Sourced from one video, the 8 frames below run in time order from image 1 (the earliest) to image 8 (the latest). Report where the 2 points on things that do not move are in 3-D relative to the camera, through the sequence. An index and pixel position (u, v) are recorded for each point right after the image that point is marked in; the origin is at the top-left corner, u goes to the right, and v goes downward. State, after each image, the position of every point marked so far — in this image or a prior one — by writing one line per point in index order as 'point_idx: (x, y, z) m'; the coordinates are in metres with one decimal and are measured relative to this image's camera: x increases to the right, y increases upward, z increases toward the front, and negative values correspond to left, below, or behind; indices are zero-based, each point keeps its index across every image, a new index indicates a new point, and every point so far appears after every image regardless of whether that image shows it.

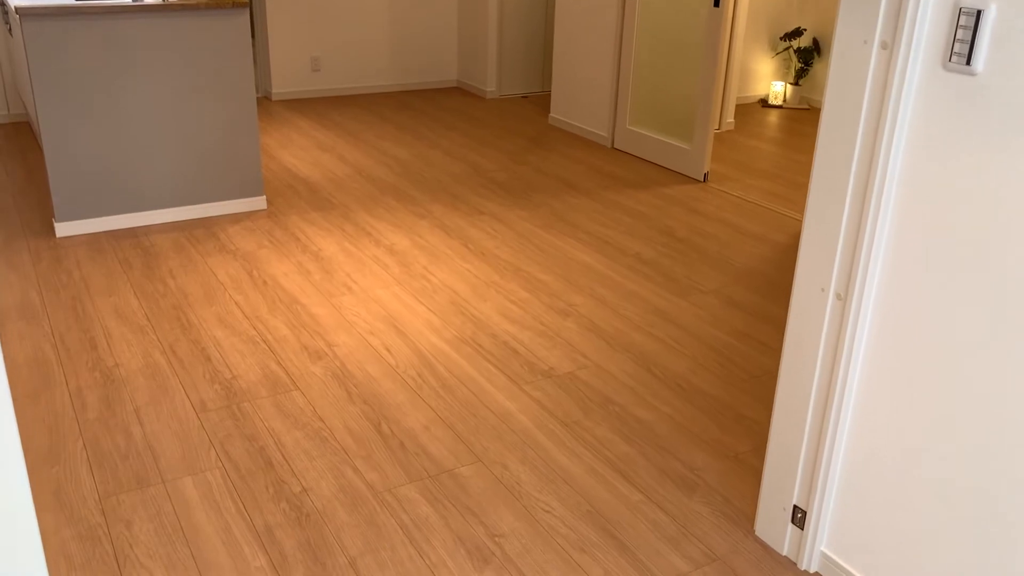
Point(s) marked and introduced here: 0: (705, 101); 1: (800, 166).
0: (+1.0, +0.9, +4.5) m
1: (+1.6, +0.7, +5.0) m
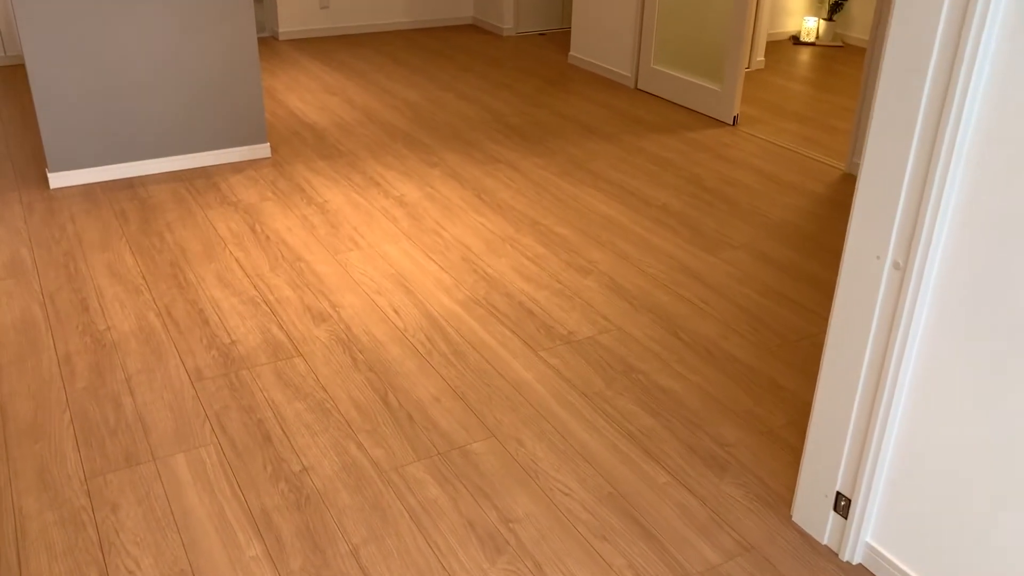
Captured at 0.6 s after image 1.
0: (+1.1, +1.2, +4.3) m
1: (+1.7, +0.9, +4.7) m
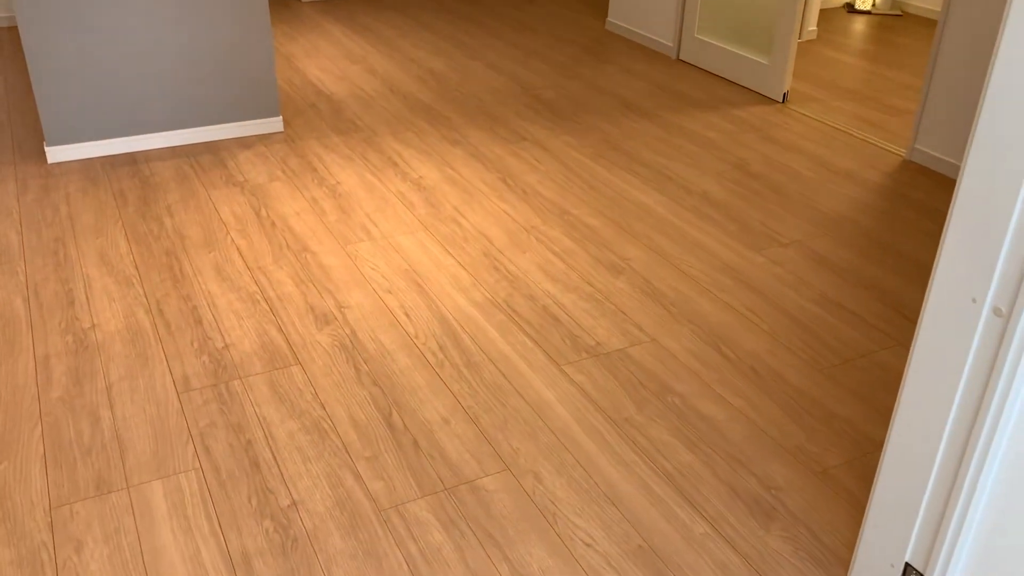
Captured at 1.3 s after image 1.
0: (+1.2, +1.2, +3.9) m
1: (+1.8, +1.0, +4.4) m
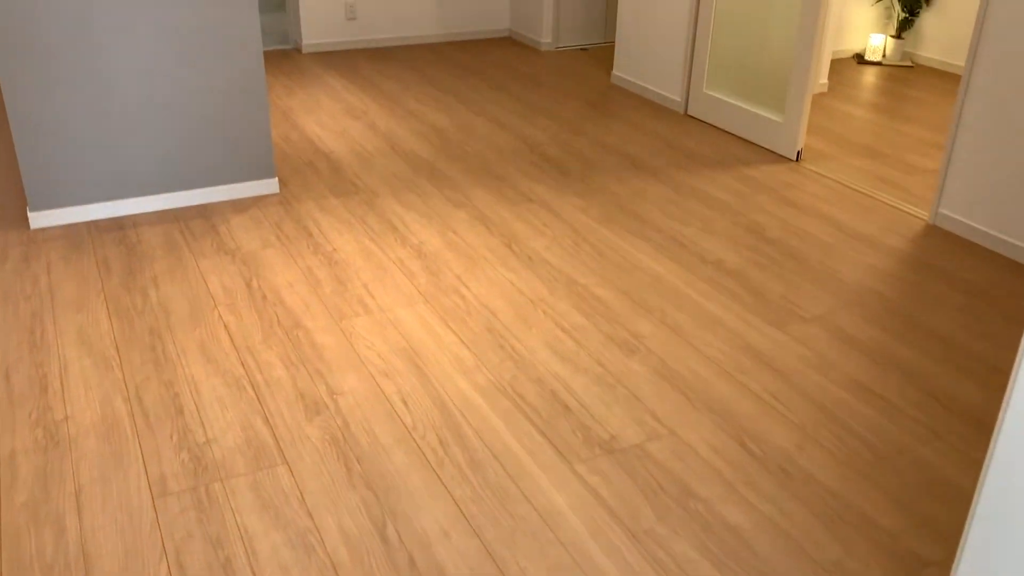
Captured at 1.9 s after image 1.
0: (+1.2, +0.9, +3.8) m
1: (+1.9, +0.7, +4.2) m
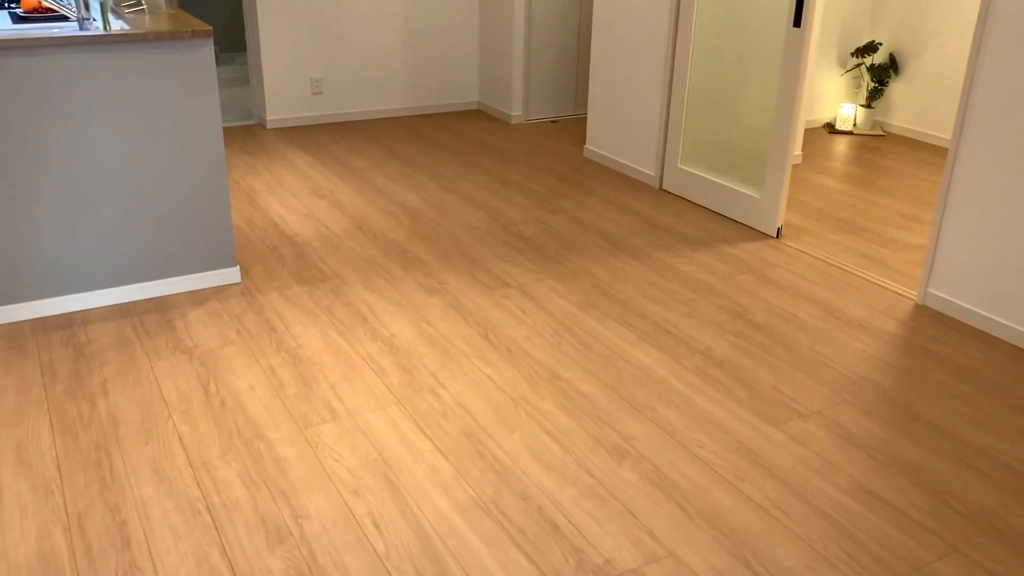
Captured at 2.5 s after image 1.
0: (+1.1, +0.6, +3.7) m
1: (+1.7, +0.3, +4.2) m
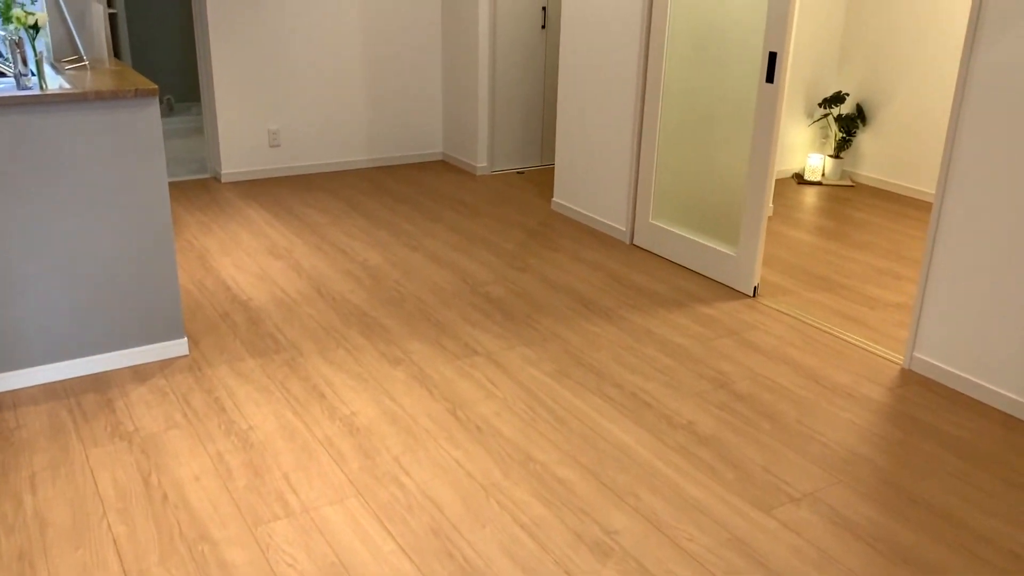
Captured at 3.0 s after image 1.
0: (+1.0, +0.4, +3.6) m
1: (+1.6, +0.1, +4.1) m
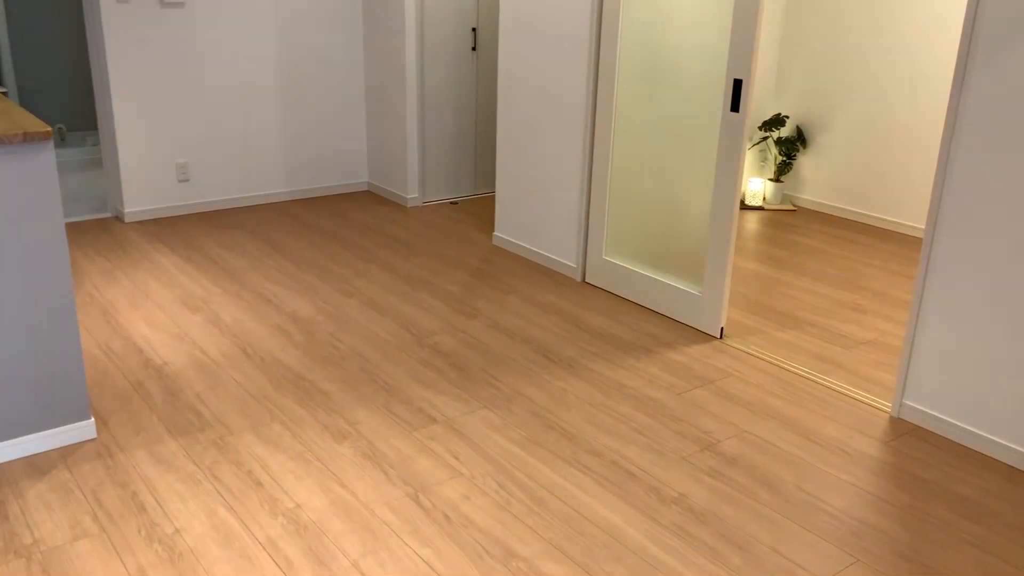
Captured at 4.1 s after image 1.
0: (+0.8, +0.2, +3.4) m
1: (+1.4, -0.1, +3.9) m
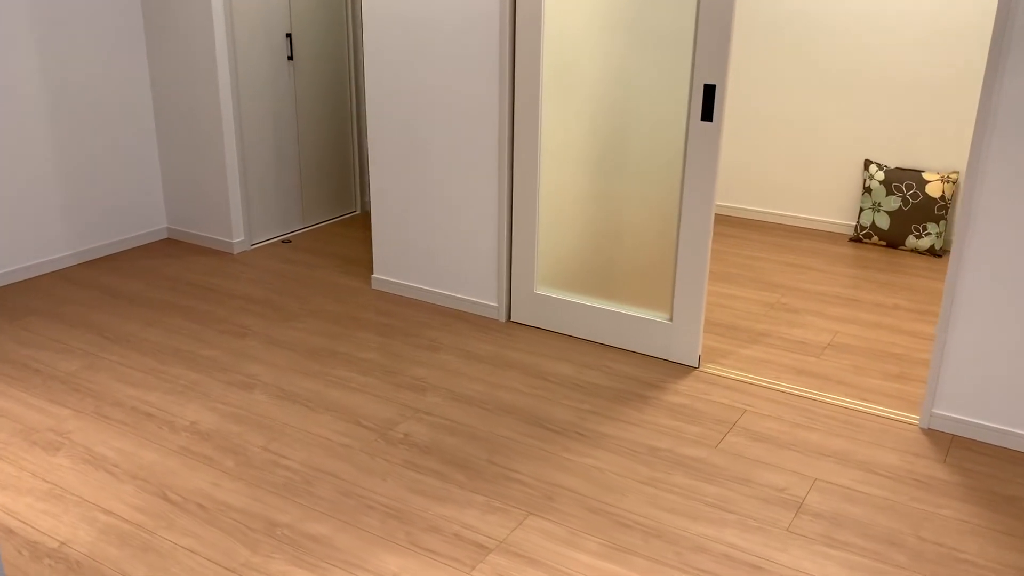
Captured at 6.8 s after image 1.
0: (+0.6, +0.1, +3.1) m
1: (+1.0, -0.1, +3.7) m
